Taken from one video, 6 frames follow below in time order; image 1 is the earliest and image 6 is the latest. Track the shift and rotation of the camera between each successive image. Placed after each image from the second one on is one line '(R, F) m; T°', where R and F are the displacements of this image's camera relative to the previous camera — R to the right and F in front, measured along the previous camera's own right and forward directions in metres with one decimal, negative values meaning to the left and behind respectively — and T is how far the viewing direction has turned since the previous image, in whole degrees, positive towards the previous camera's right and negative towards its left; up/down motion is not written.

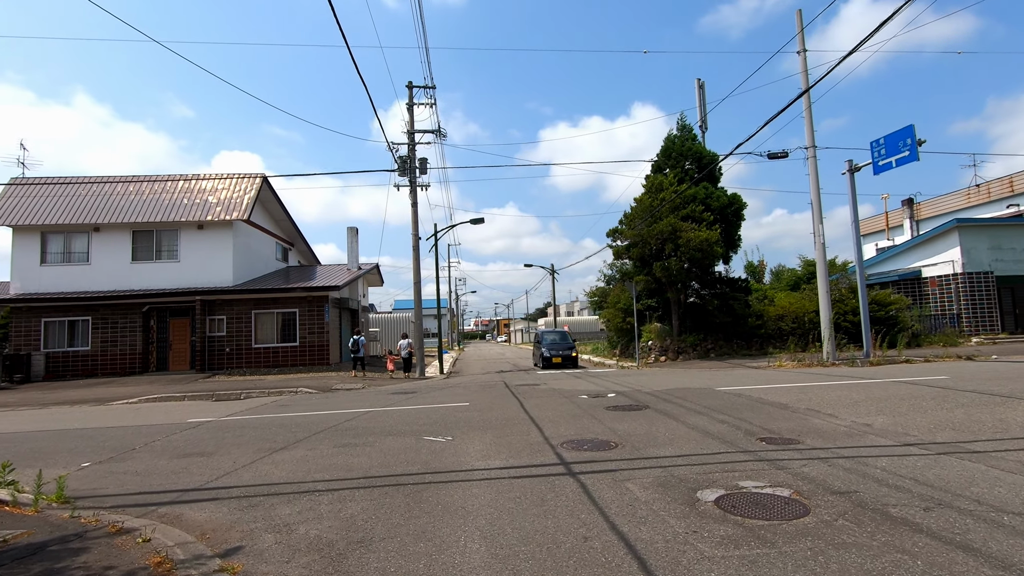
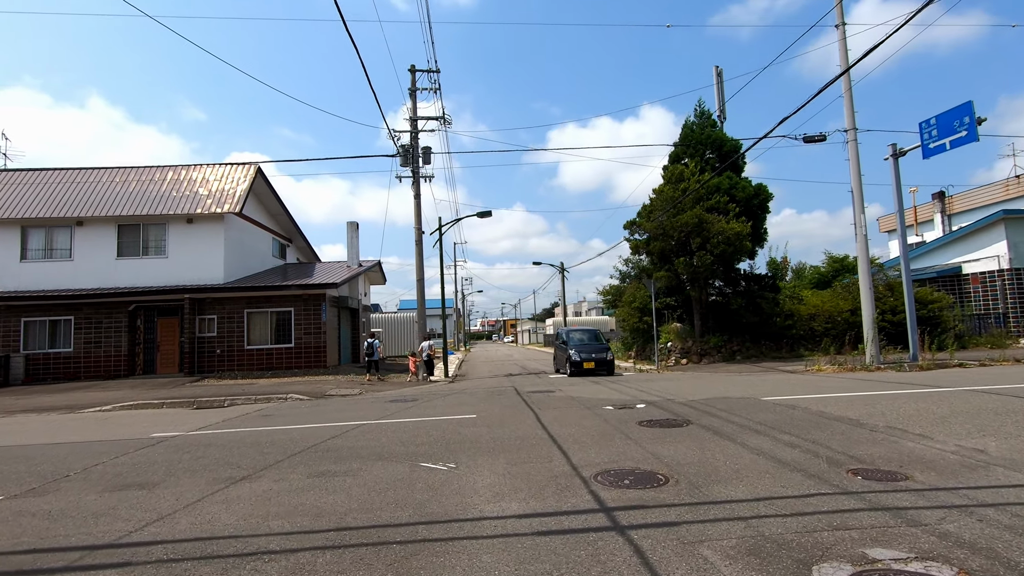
(-0.1, +1.6) m; -1°
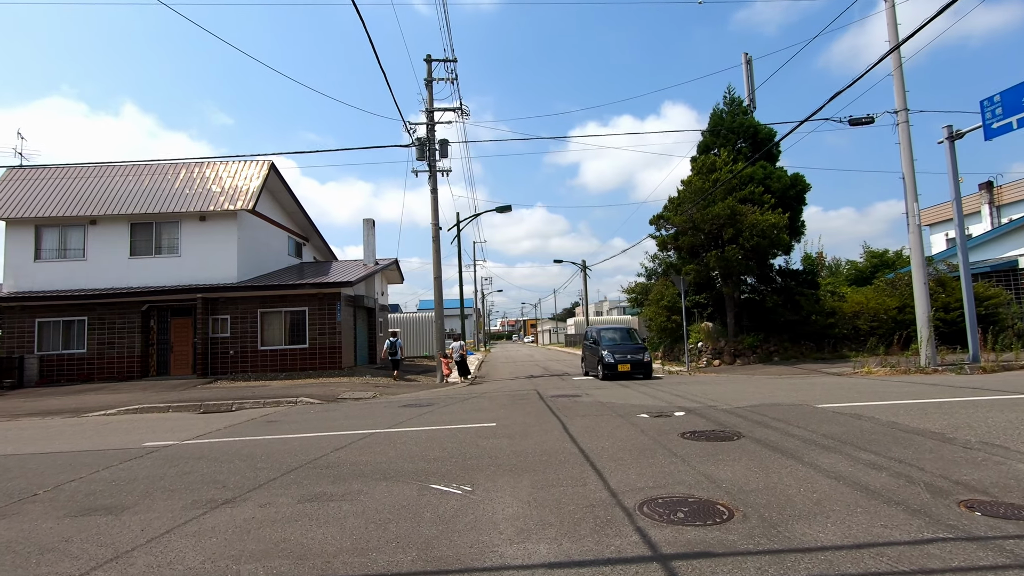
(-0.1, +1.0) m; -2°
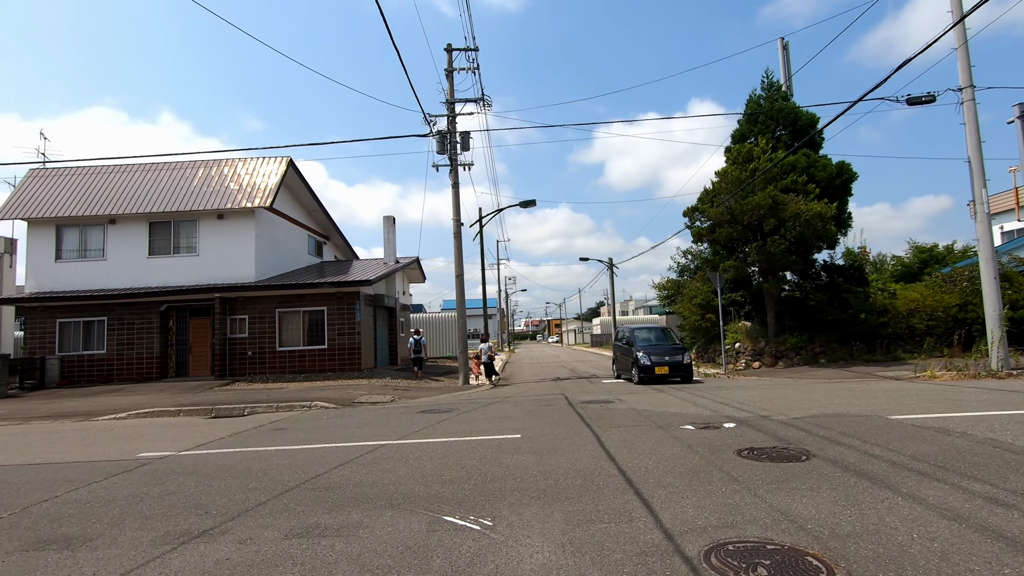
(0.0, +1.0) m; -3°
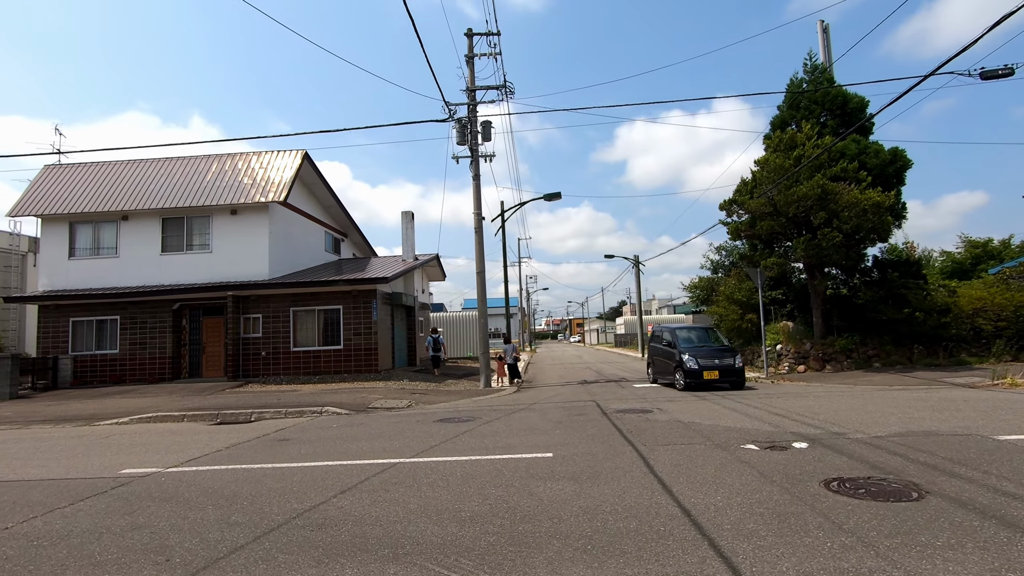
(-0.1, +1.1) m; -2°
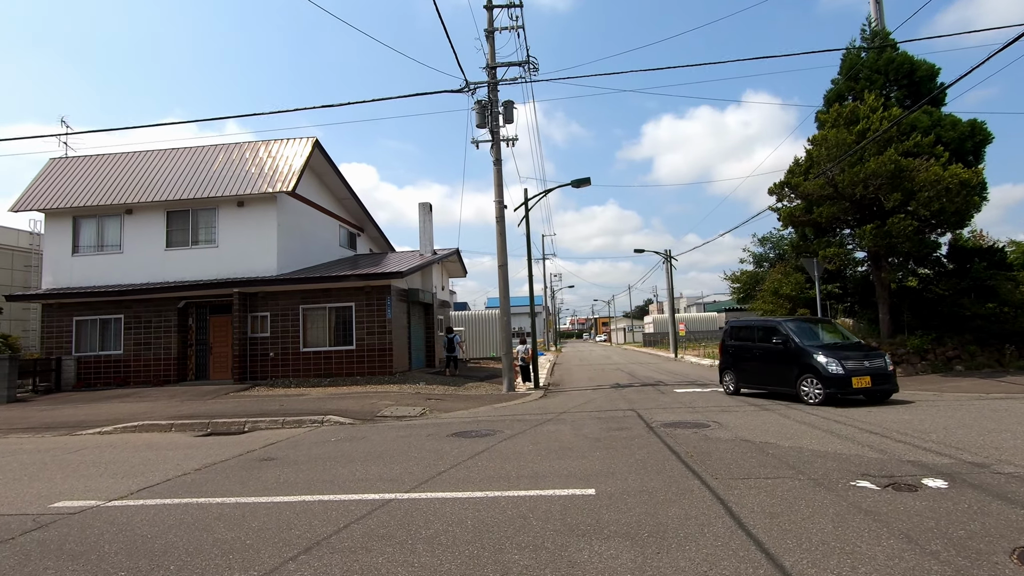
(0.0, +1.6) m; -3°
